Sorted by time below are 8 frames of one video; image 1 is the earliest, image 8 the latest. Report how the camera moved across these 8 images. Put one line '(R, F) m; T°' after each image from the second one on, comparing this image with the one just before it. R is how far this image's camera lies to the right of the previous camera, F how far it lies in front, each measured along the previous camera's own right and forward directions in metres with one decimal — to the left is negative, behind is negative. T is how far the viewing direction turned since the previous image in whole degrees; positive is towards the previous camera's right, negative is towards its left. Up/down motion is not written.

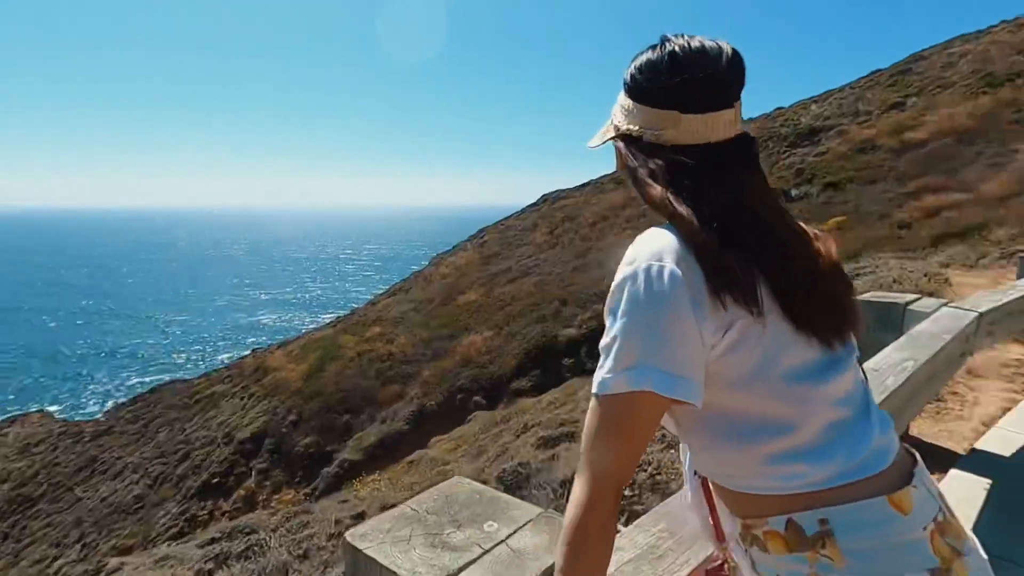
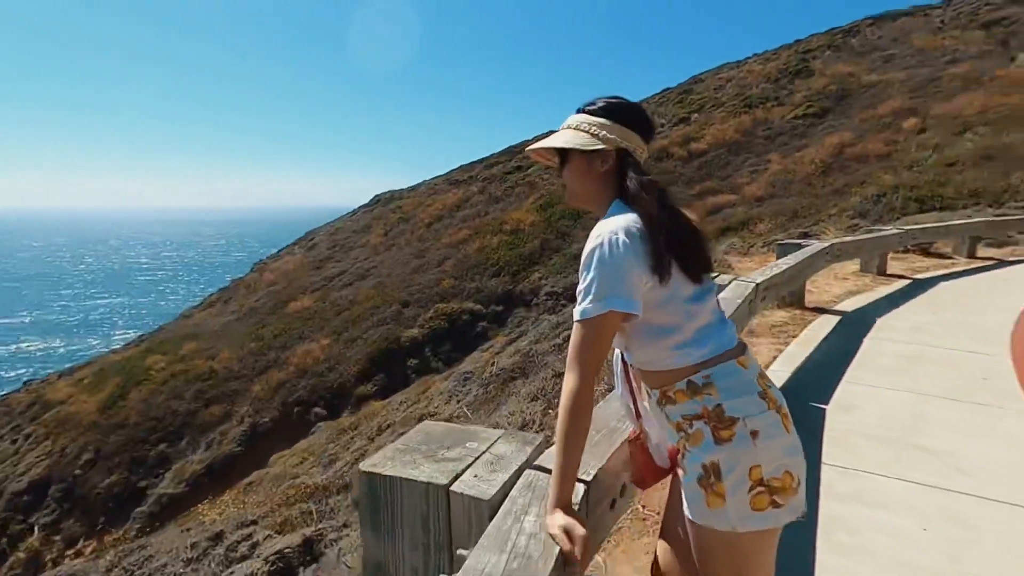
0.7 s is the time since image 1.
(-0.4, -0.4) m; +17°
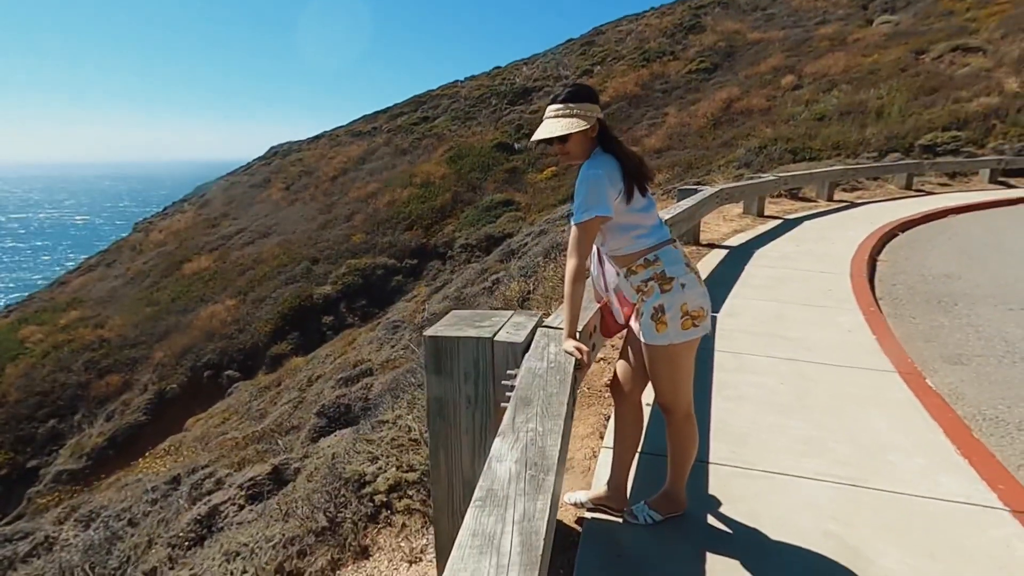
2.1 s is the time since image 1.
(-0.5, -0.8) m; +9°
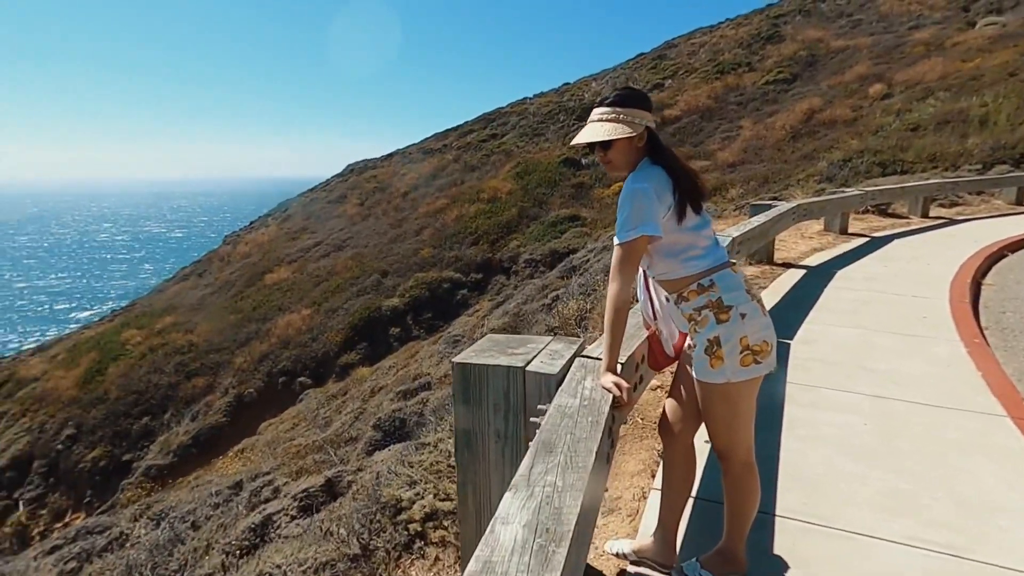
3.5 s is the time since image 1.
(+0.1, +0.2) m; -7°
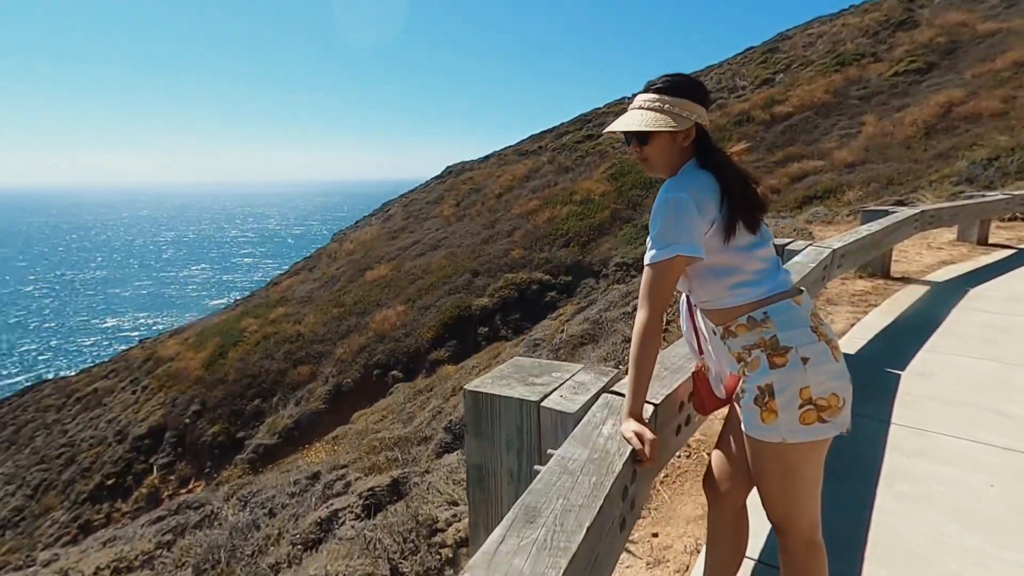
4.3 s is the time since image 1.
(+0.3, +0.3) m; -10°
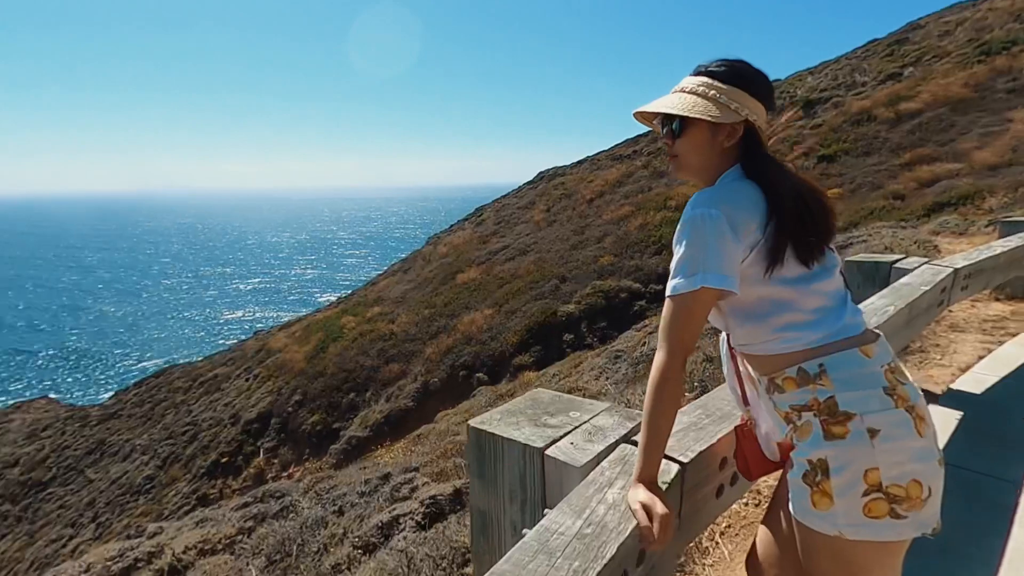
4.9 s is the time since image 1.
(+0.3, +0.3) m; -9°
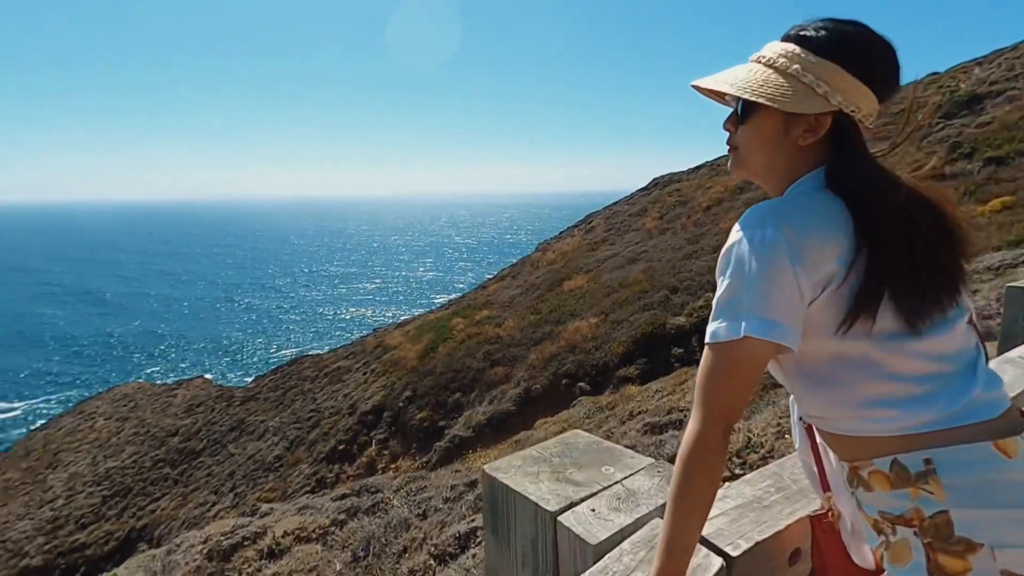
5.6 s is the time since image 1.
(+0.2, +0.3) m; -11°
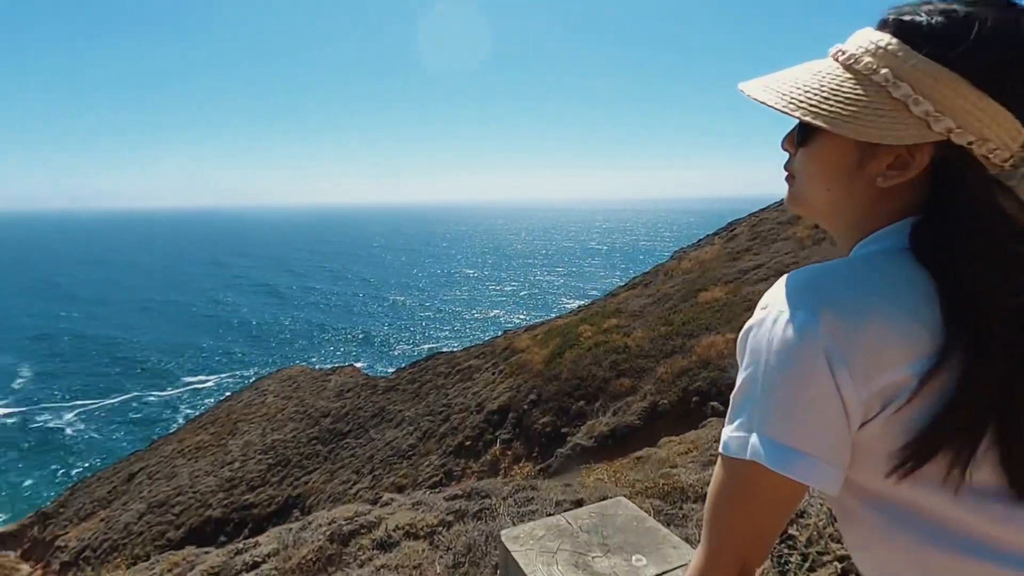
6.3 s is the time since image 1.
(+0.3, +0.2) m; -14°
